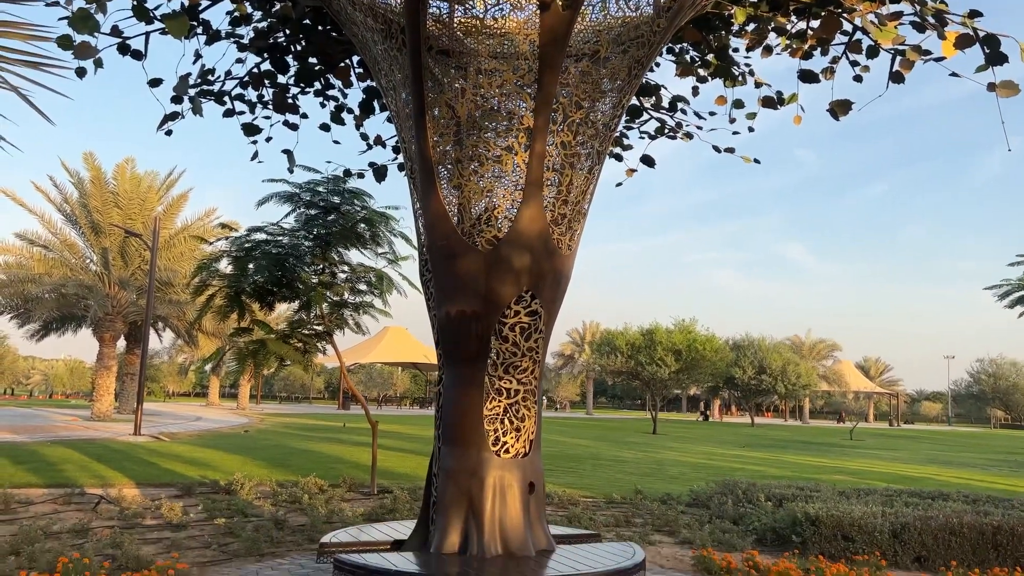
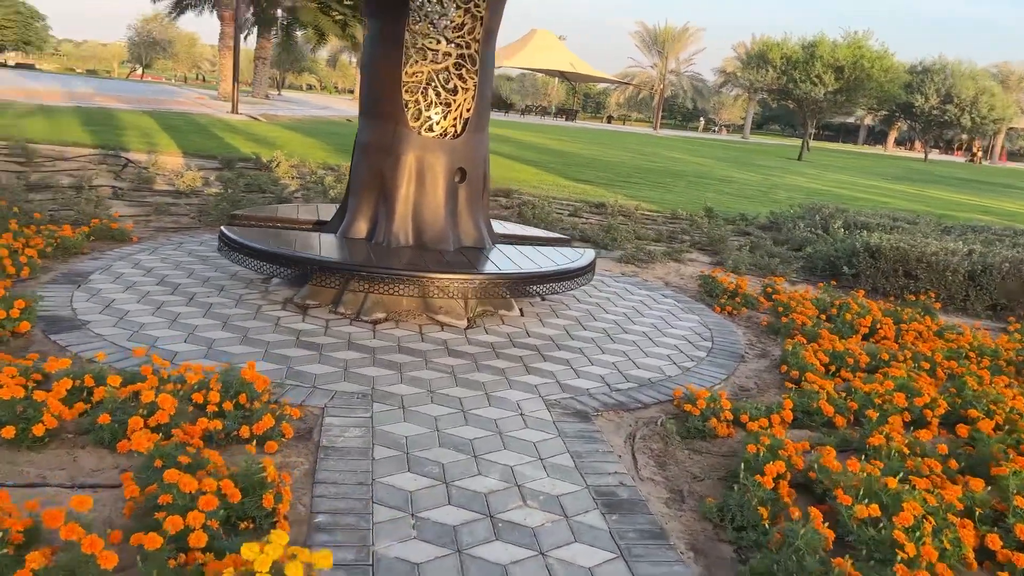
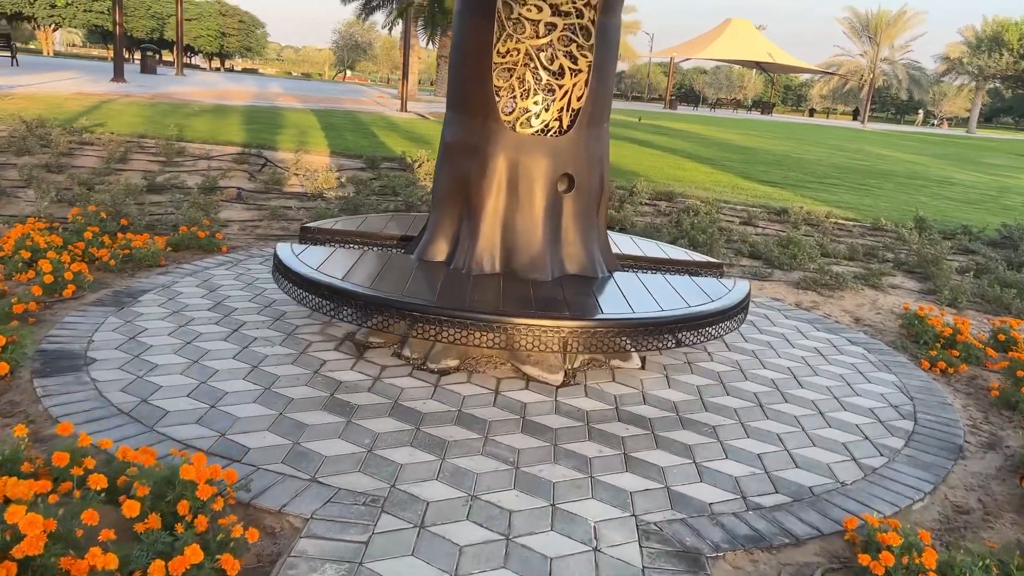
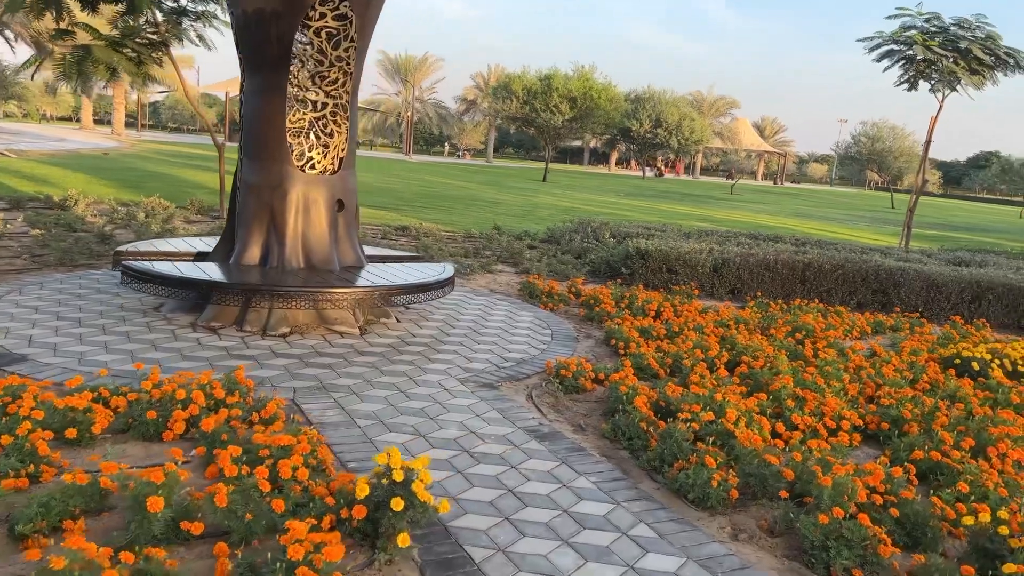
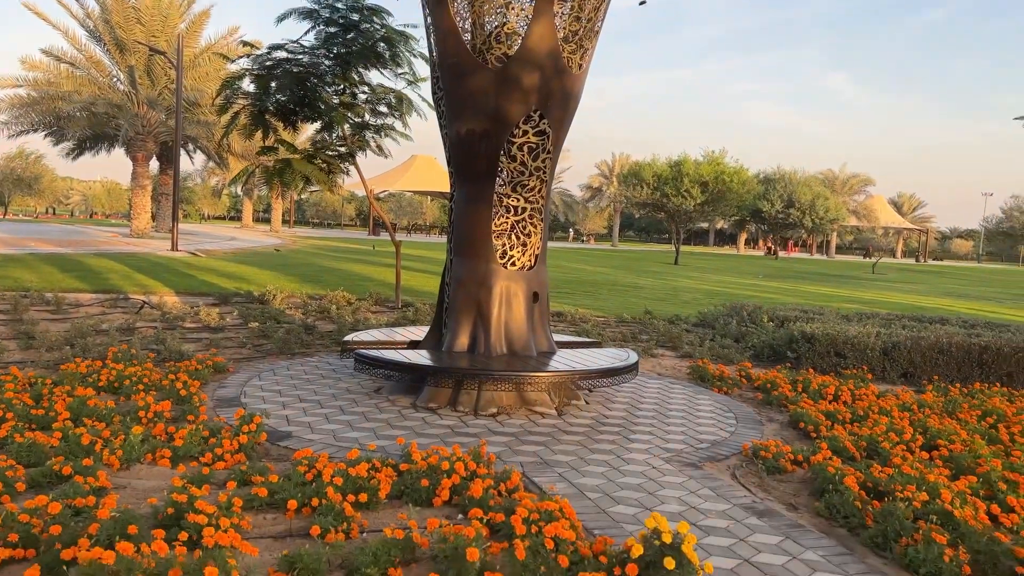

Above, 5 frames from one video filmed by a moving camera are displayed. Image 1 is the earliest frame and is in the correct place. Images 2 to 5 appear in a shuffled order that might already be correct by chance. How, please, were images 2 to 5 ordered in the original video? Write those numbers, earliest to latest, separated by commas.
5, 4, 2, 3
